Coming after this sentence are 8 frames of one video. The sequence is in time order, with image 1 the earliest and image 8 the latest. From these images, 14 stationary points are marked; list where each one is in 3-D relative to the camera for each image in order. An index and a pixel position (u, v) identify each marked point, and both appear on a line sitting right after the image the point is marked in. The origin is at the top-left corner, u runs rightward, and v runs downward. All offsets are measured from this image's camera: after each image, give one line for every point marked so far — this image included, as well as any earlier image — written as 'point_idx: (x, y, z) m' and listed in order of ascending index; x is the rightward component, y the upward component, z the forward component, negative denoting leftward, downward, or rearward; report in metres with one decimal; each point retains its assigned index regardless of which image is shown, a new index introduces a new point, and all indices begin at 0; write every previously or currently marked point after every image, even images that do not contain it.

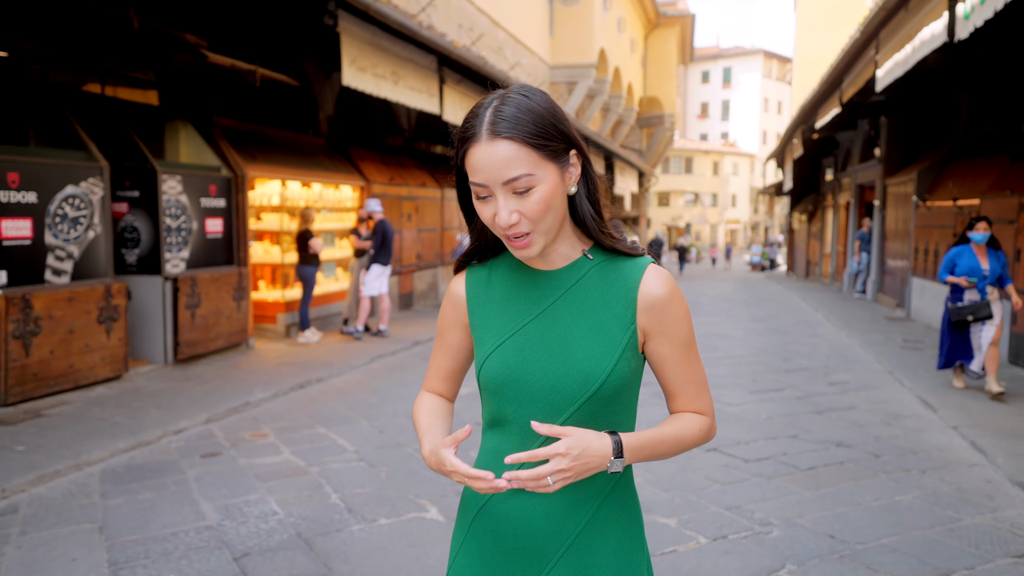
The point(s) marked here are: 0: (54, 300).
0: (-3.4, -0.1, +5.5) m
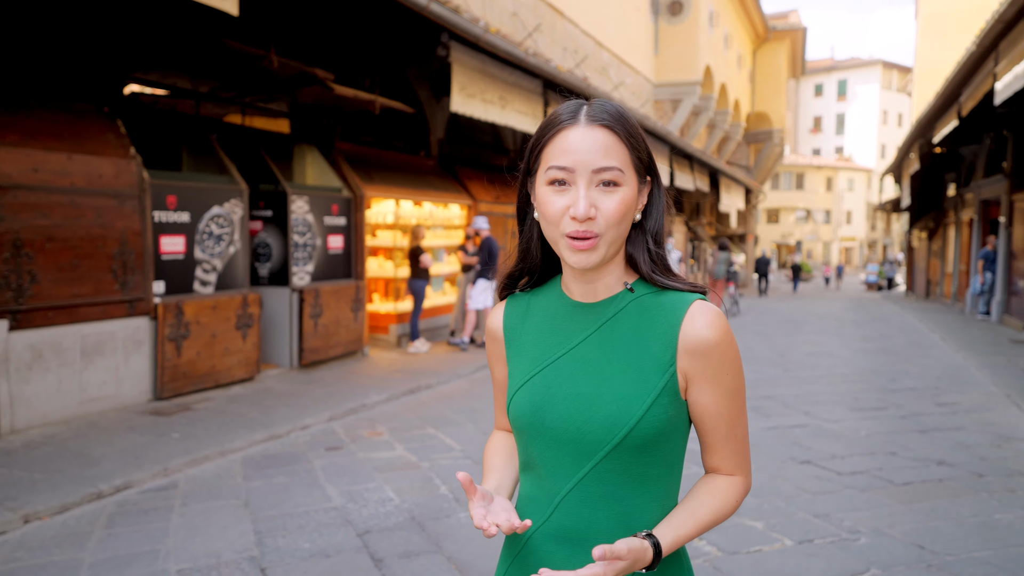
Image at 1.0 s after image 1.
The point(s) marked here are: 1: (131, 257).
0: (-2.6, -0.2, +6.3) m
1: (-2.9, +0.2, +5.6) m
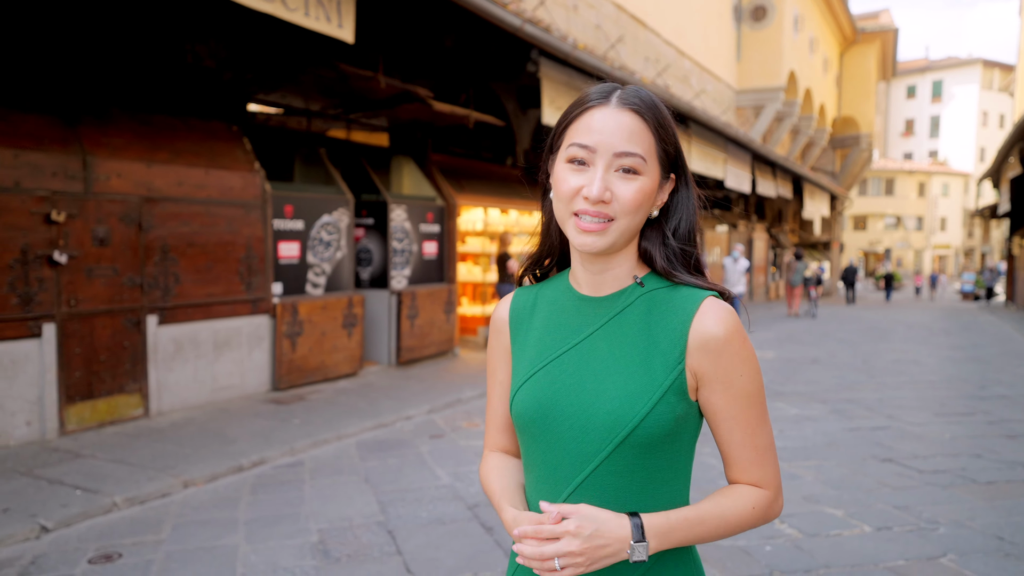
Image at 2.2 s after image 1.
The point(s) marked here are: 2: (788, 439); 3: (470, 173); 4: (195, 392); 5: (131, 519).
0: (-1.8, -0.2, +6.9) m
1: (-2.1, +0.2, +6.2) m
2: (+1.9, -1.0, +5.1) m
3: (-0.5, +1.5, +9.8) m
4: (-2.5, -0.8, +5.8) m
5: (-1.9, -1.1, +3.7) m
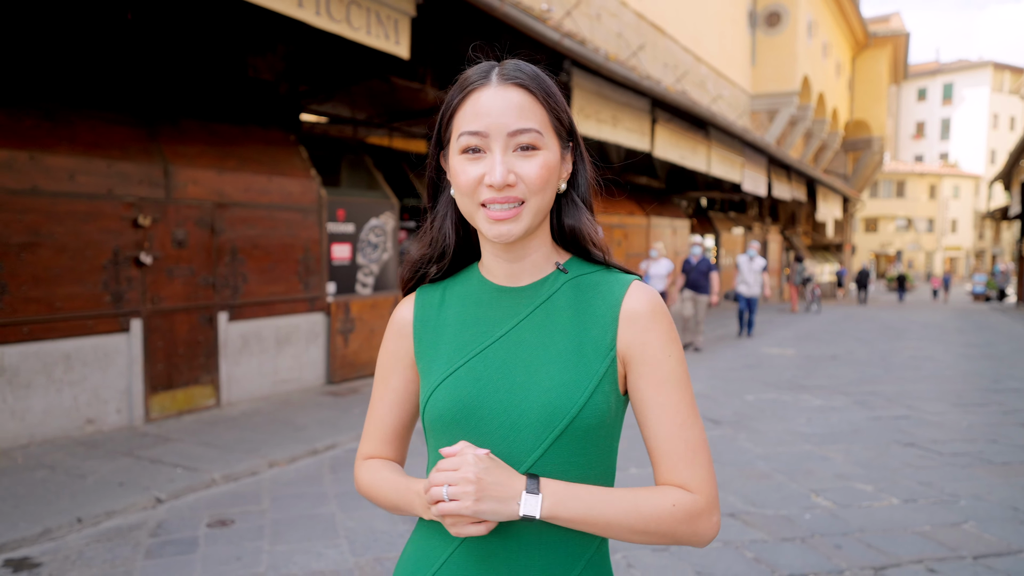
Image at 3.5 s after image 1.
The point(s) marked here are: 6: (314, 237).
0: (-1.4, -0.2, +7.3) m
1: (-1.8, +0.2, +6.7) m
2: (+2.2, -1.0, +5.4) m
3: (-0.1, +1.5, +10.2) m
4: (-2.1, -0.8, +6.2) m
5: (-1.5, -1.1, +4.1) m
6: (-1.8, +0.5, +6.7) m
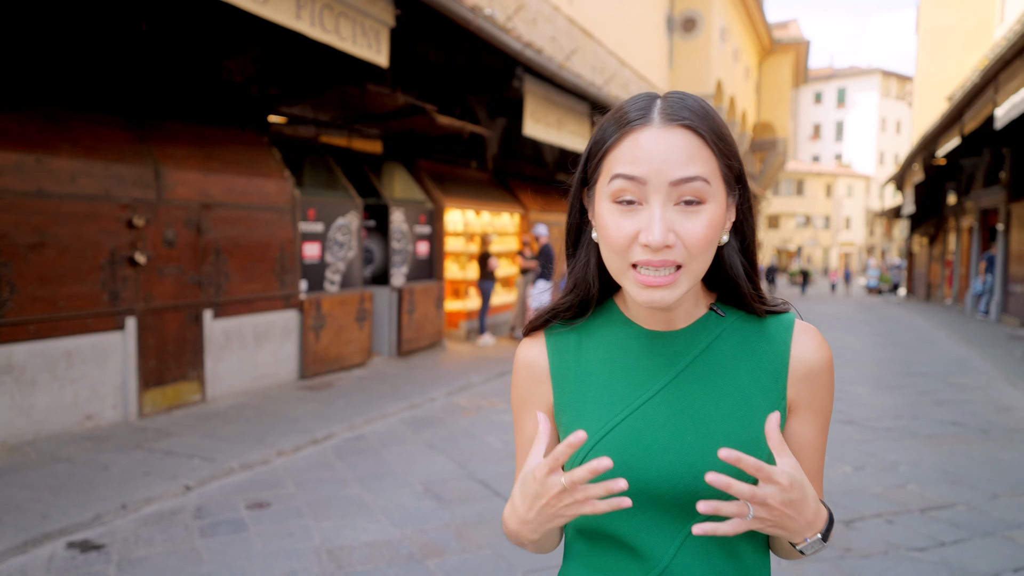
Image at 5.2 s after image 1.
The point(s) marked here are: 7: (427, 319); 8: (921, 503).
0: (-1.8, -0.1, +7.5) m
1: (-2.1, +0.3, +6.9) m
2: (+2.0, -1.0, +6.1) m
3: (-0.8, +1.6, +10.6) m
4: (-2.3, -0.8, +6.4) m
5: (-1.5, -1.1, +4.4) m
6: (-2.1, +0.5, +6.9) m
7: (-1.1, -0.4, +9.3) m
8: (+2.1, -1.1, +3.9) m
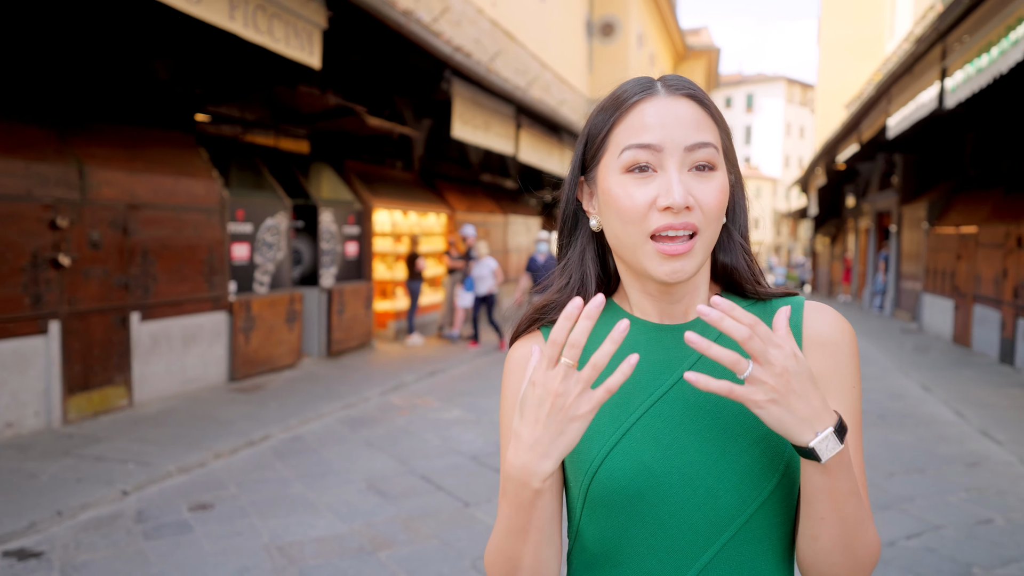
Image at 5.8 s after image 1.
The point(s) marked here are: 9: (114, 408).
0: (-2.5, -0.2, +7.5) m
1: (-2.7, +0.2, +6.8) m
2: (+1.5, -1.0, +6.5) m
3: (-1.8, +1.5, +10.6) m
4: (-2.9, -0.8, +6.3) m
5: (-1.9, -1.1, +4.3) m
6: (-2.7, +0.5, +6.8) m
7: (-1.9, -0.4, +9.3) m
8: (+1.8, -1.1, +4.3) m
9: (-3.0, -0.9, +5.7) m
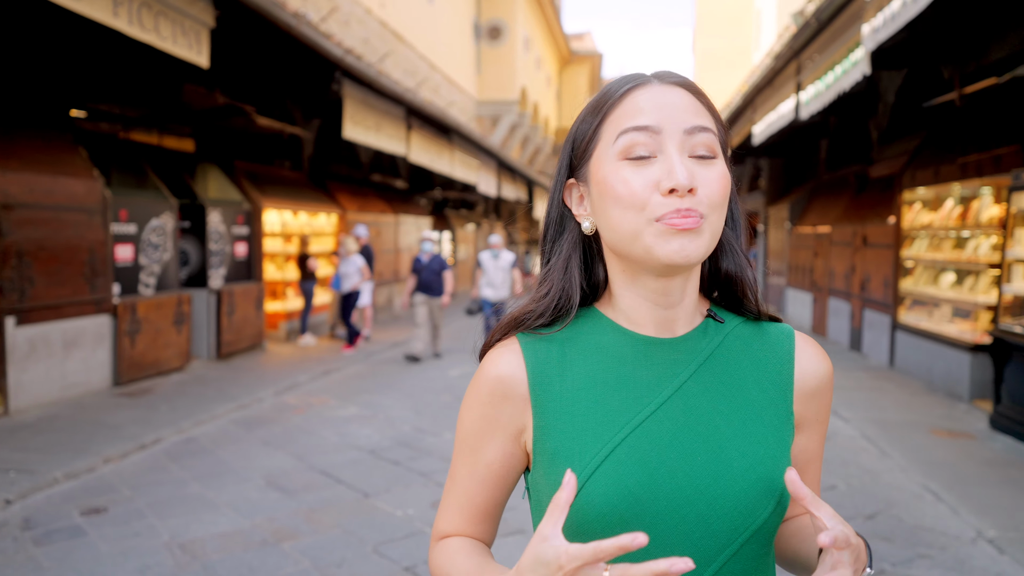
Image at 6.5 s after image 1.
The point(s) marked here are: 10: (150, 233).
0: (-3.5, -0.2, +7.3) m
1: (-3.6, +0.2, +6.6) m
2: (+0.5, -0.9, +6.9) m
3: (-3.4, +1.5, +10.5) m
4: (-3.8, -0.8, +6.1) m
5: (-2.5, -1.1, +4.3) m
6: (-3.6, +0.4, +6.6) m
7: (-3.3, -0.4, +9.2) m
8: (+1.2, -1.1, +4.7) m
9: (-3.8, -0.9, +5.5) m
10: (-3.6, +0.5, +7.4) m
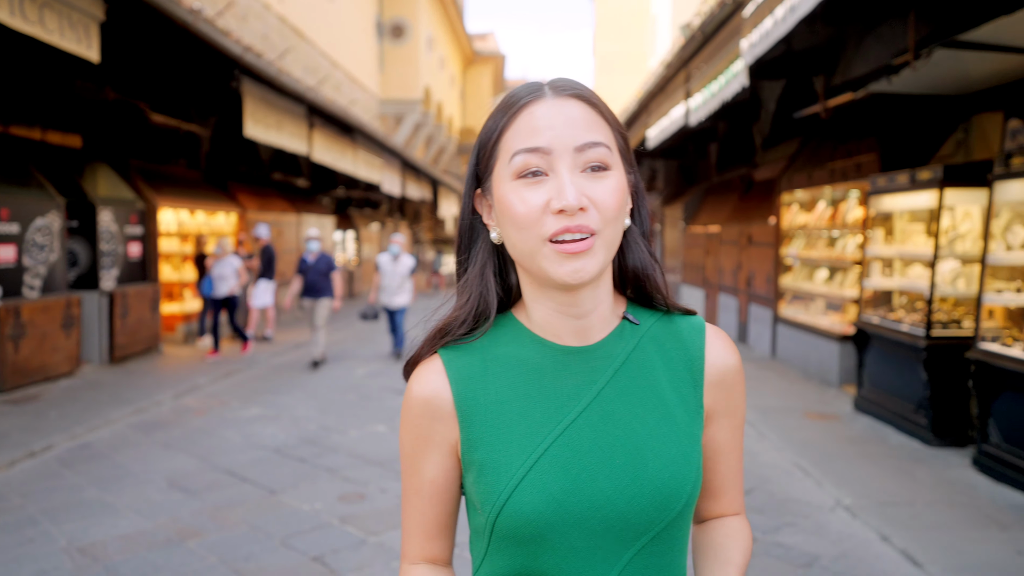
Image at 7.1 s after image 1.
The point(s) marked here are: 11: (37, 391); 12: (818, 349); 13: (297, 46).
0: (-4.5, -0.2, +7.0) m
1: (-4.5, +0.2, +6.3) m
2: (-0.4, -0.9, +7.1) m
3: (-4.7, +1.5, +10.2) m
4: (-4.5, -0.8, +5.8) m
5: (-3.0, -1.2, +4.1) m
6: (-4.5, +0.4, +6.3) m
7: (-4.4, -0.4, +8.9) m
8: (+0.5, -1.1, +5.0) m
9: (-4.5, -1.0, +5.2) m
10: (-4.6, +0.5, +7.1) m
11: (-4.3, -0.9, +6.7) m
12: (+3.4, -0.7, +8.4) m
13: (-4.4, +5.0, +15.5) m
